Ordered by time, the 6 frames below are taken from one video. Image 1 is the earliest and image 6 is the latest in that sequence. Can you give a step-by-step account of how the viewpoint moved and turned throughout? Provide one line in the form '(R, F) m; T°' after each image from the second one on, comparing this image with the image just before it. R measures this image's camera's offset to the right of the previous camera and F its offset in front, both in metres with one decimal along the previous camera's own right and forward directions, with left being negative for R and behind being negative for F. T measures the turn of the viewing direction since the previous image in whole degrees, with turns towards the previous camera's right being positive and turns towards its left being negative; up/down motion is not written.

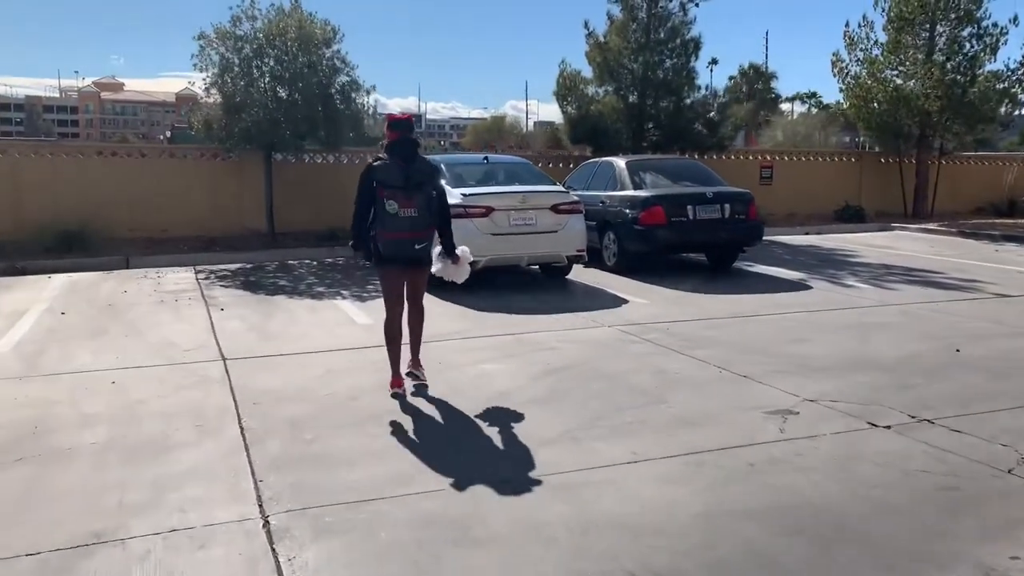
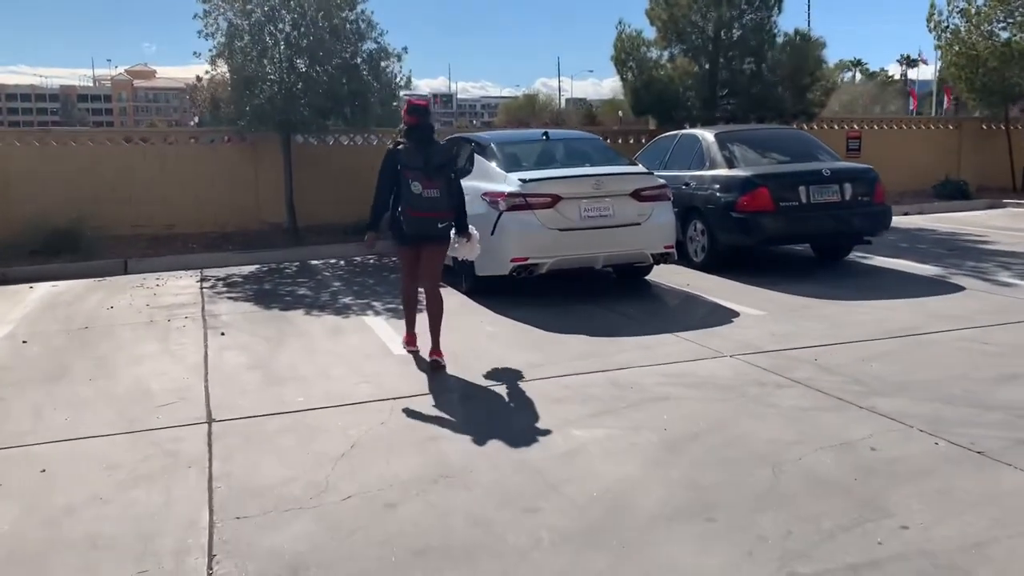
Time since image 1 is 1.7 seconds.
(-0.4, +2.3) m; -2°
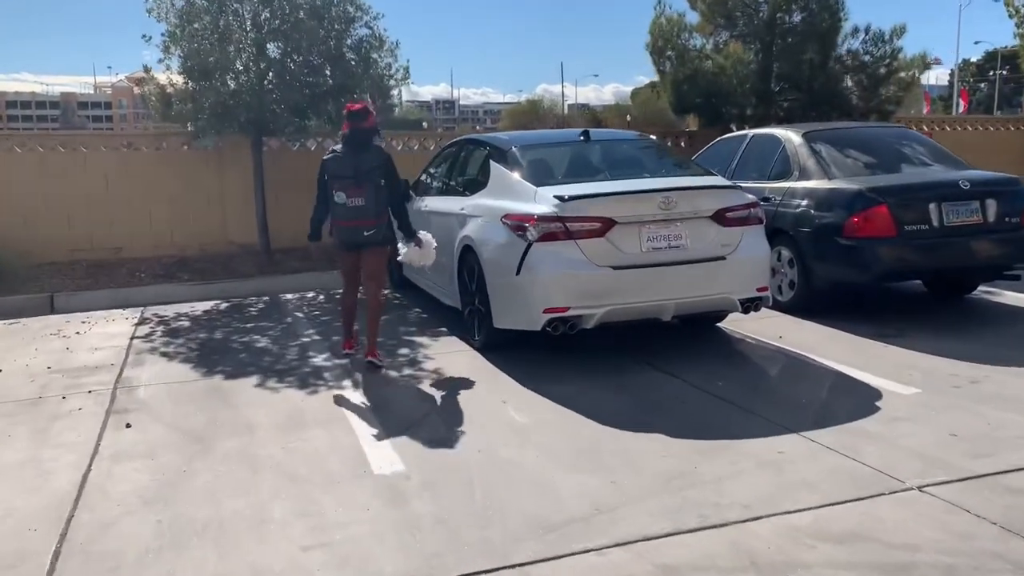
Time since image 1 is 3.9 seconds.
(-0.2, +2.6) m; 0°
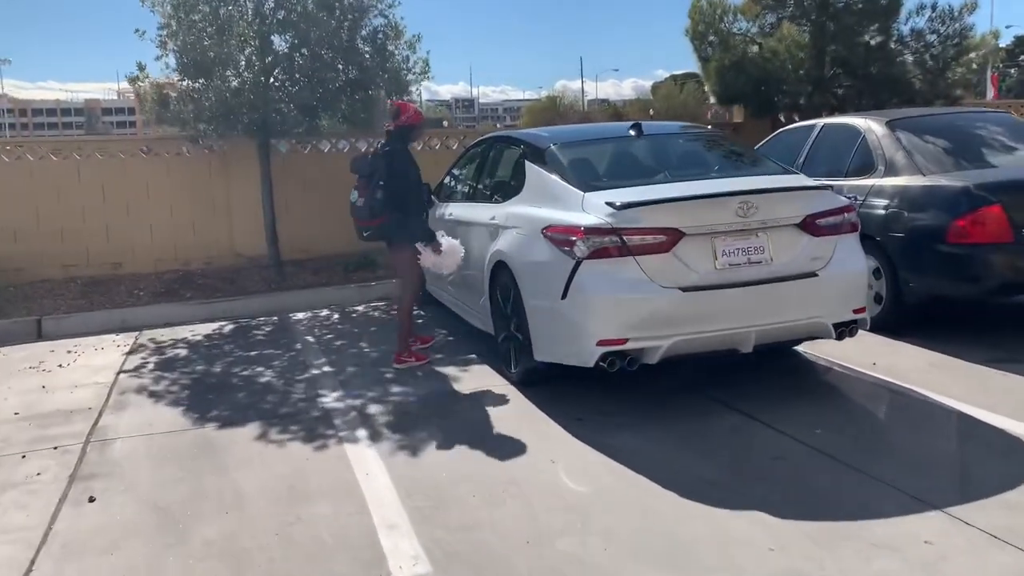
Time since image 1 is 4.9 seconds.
(-0.1, +1.1) m; -1°
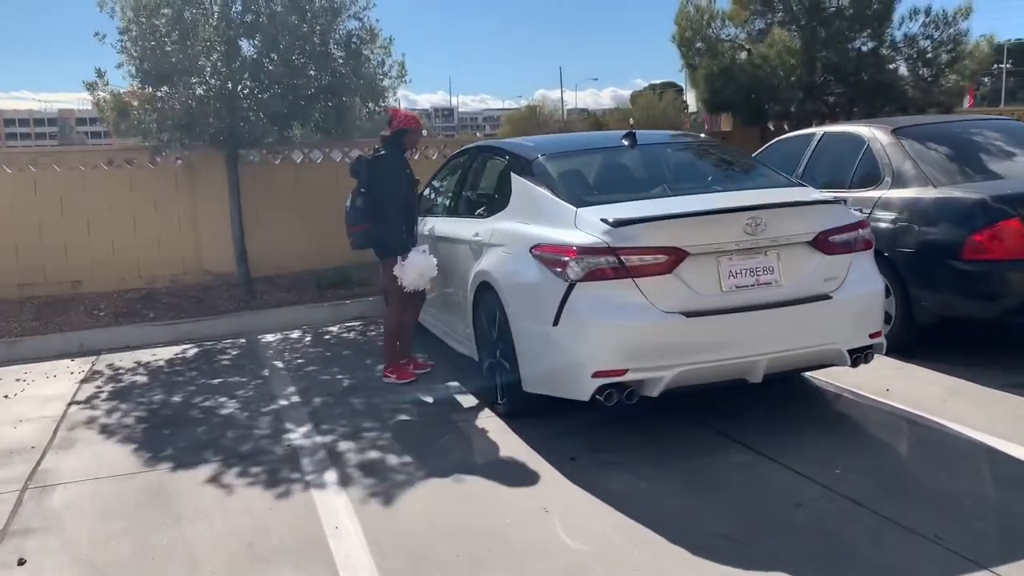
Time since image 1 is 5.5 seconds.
(0.0, +0.5) m; +1°
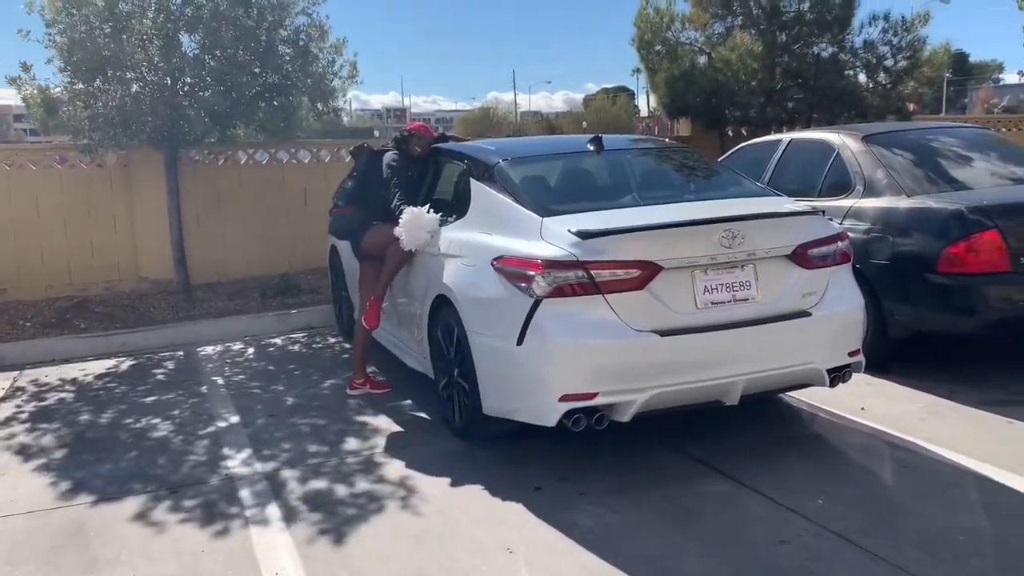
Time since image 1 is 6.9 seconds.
(0.0, +0.4) m; +3°
